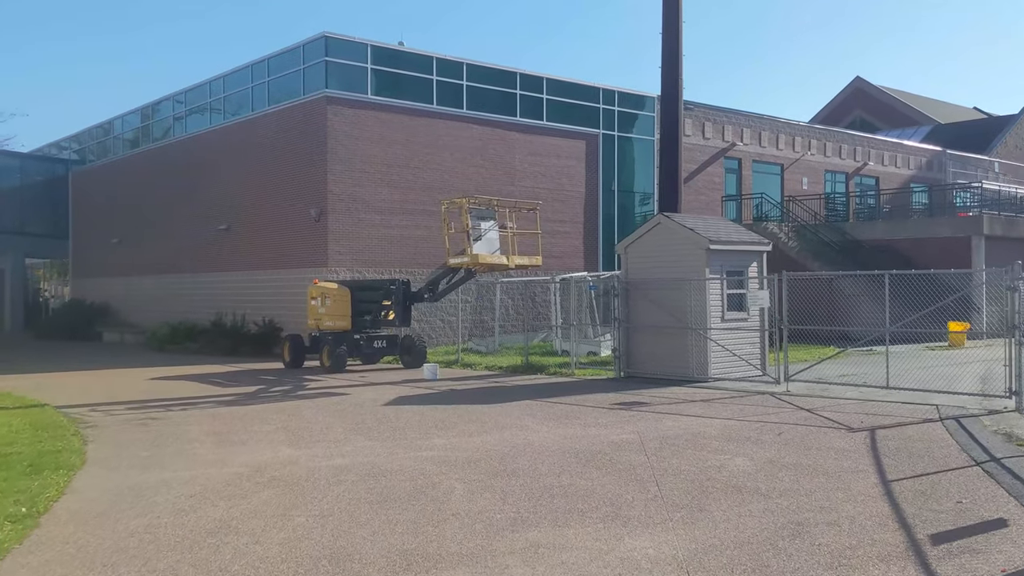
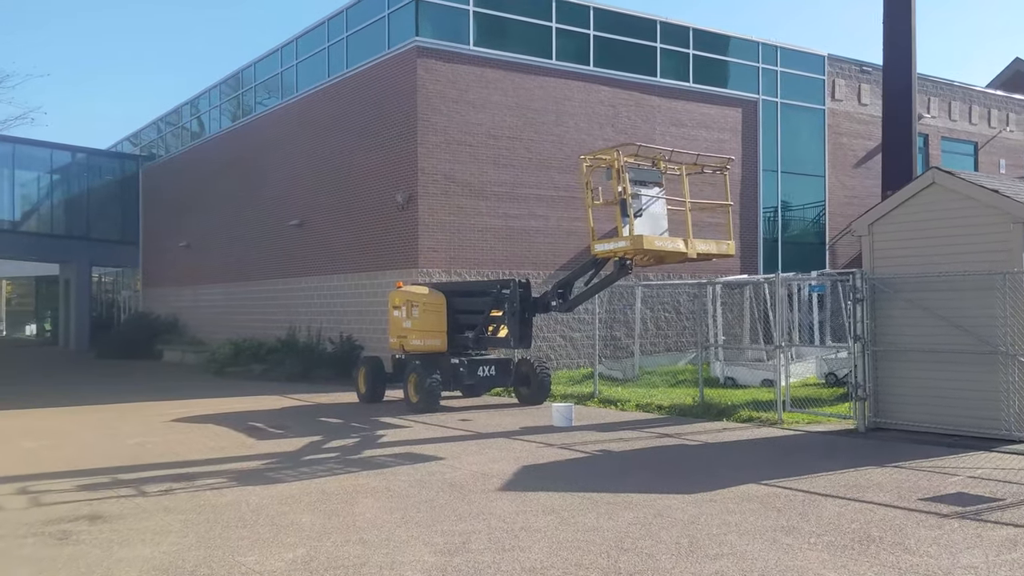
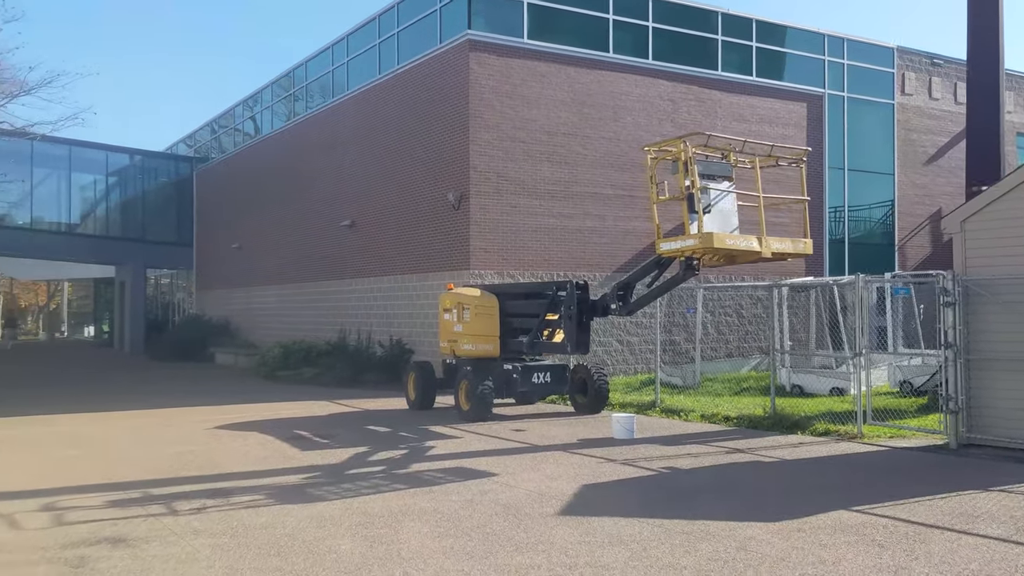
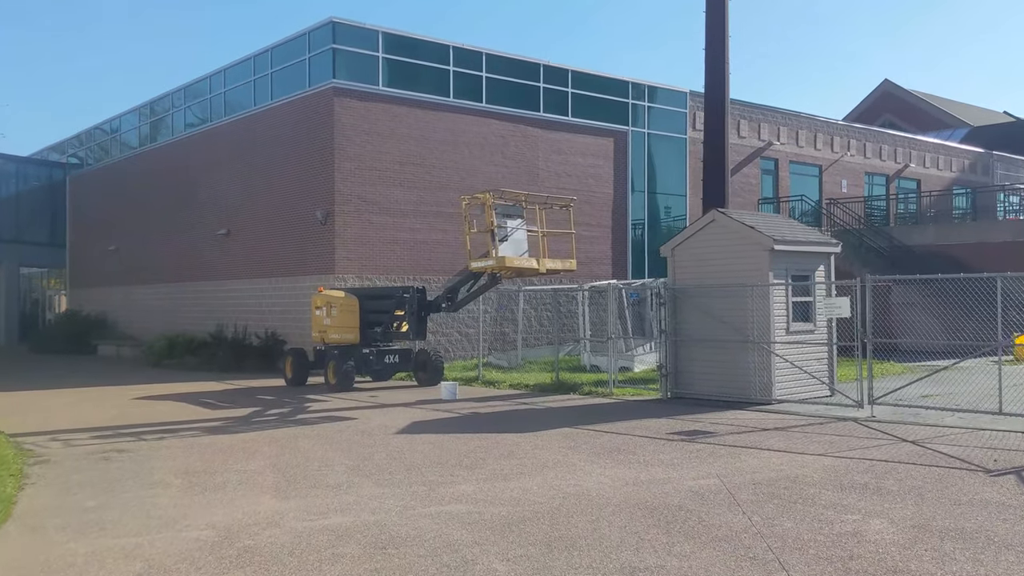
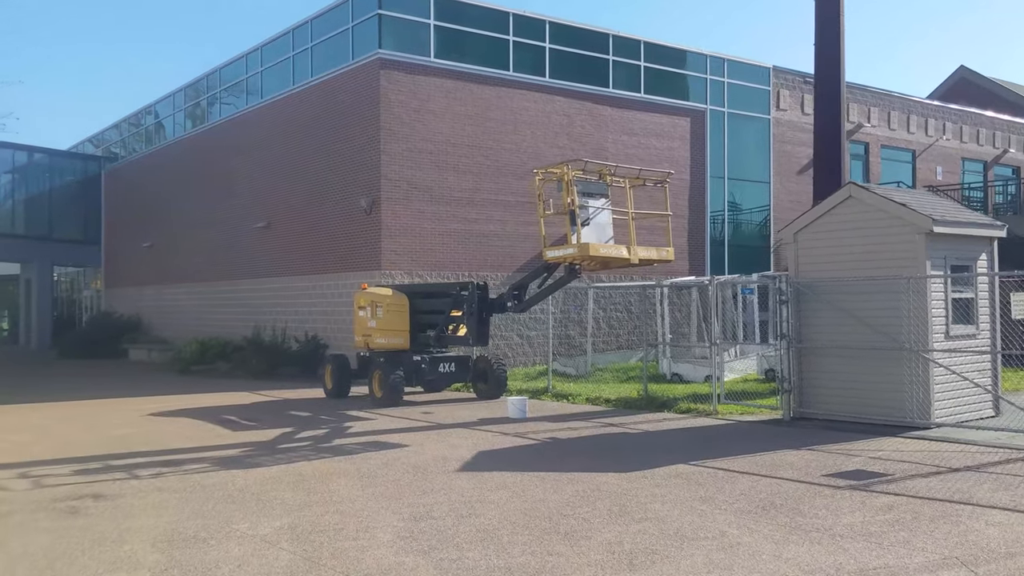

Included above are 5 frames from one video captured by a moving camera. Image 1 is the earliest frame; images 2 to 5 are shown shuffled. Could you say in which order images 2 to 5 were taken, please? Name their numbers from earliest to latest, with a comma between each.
4, 5, 2, 3
